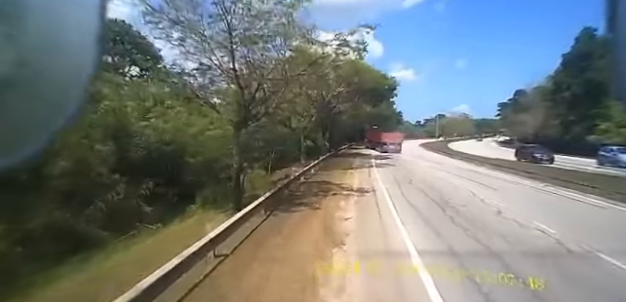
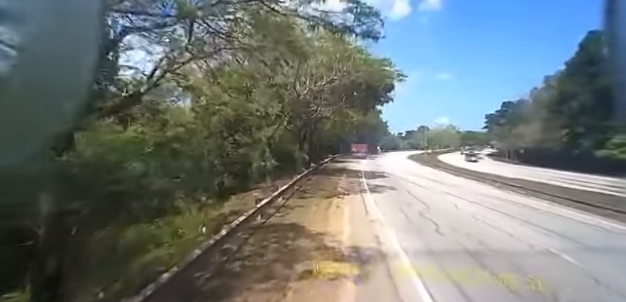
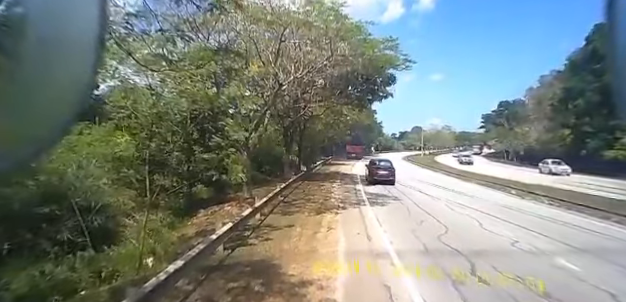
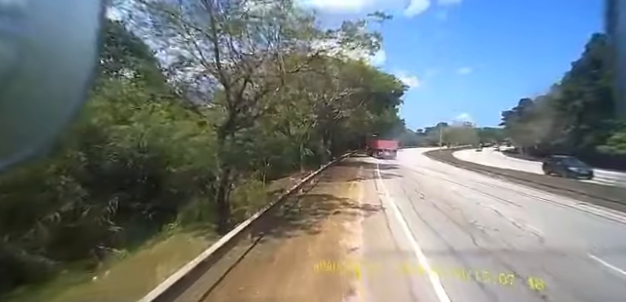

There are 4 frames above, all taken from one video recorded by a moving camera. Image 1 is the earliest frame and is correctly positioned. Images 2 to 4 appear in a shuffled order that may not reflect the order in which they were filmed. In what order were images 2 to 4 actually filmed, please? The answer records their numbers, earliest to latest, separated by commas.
4, 2, 3
